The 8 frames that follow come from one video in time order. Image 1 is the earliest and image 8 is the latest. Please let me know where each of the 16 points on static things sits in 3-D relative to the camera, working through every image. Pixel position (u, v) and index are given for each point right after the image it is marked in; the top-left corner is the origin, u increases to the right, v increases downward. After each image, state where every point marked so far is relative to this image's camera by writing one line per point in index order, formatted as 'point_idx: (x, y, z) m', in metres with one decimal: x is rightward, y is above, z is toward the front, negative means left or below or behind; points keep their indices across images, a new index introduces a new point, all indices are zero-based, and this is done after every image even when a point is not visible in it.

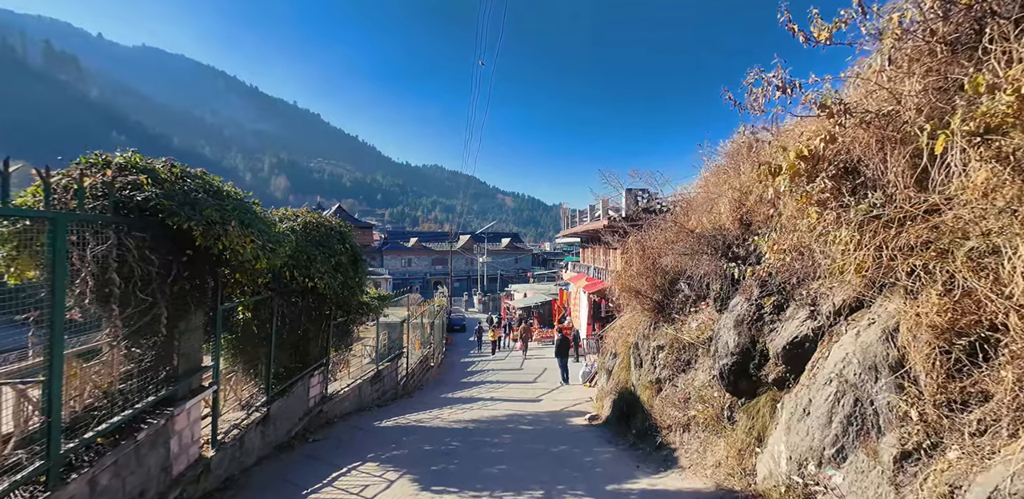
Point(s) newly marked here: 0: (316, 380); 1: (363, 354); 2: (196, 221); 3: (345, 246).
0: (-3.4, -2.3, +7.3) m
1: (-3.2, -2.3, +9.3) m
2: (-2.3, +0.2, +3.1) m
3: (-2.7, 0.0, +6.7) m
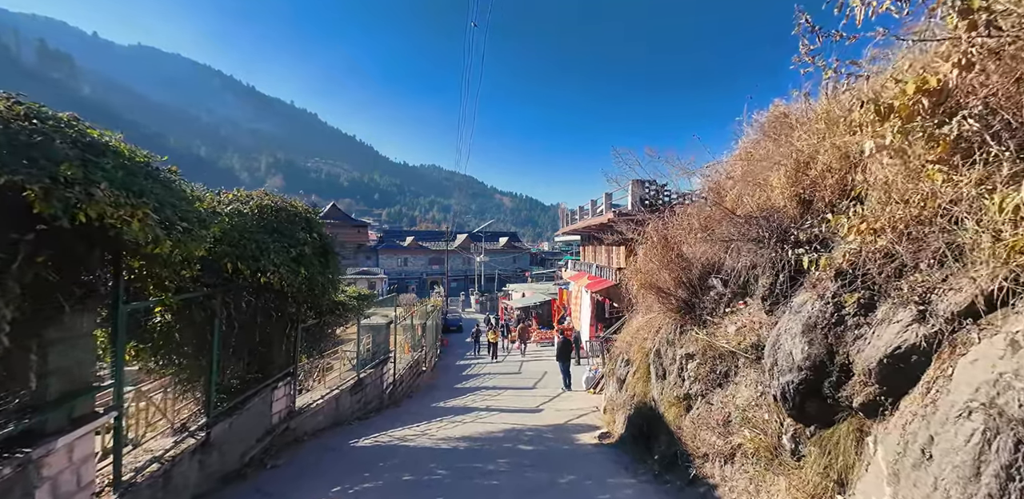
0: (-3.4, -2.1, +6.2) m
1: (-3.3, -2.2, +8.2) m
2: (-2.4, +0.4, +2.1) m
3: (-2.7, +0.2, +5.7) m
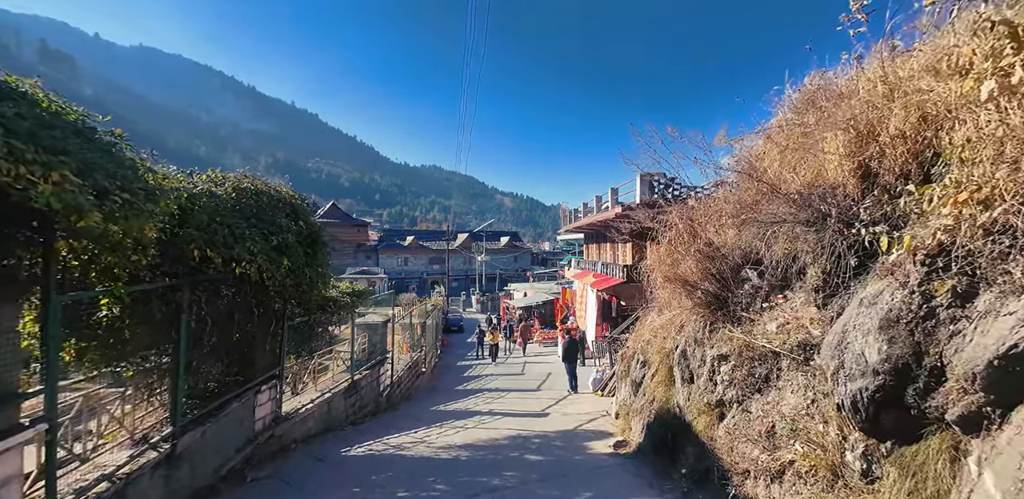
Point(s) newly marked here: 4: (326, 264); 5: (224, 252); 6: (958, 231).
0: (-3.3, -2.0, +5.7) m
1: (-3.2, -2.0, +7.7) m
2: (-2.3, +0.5, +1.5) m
3: (-2.6, +0.3, +5.1) m
4: (-2.6, -0.2, +5.8) m
5: (-2.6, 0.0, +3.9) m
6: (+2.6, +0.1, +2.5) m
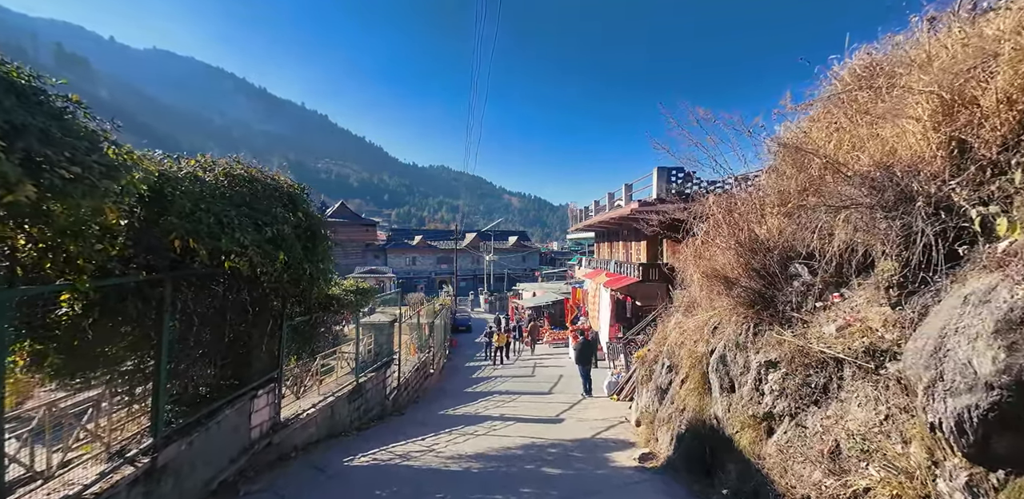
0: (-3.1, -1.9, +5.3) m
1: (-2.9, -1.9, +7.3) m
2: (-2.1, +0.6, +1.1) m
3: (-2.4, +0.4, +4.7) m
4: (-2.4, -0.1, +5.4) m
5: (-2.5, +0.1, +3.4) m
6: (+2.8, +0.2, +2.0) m
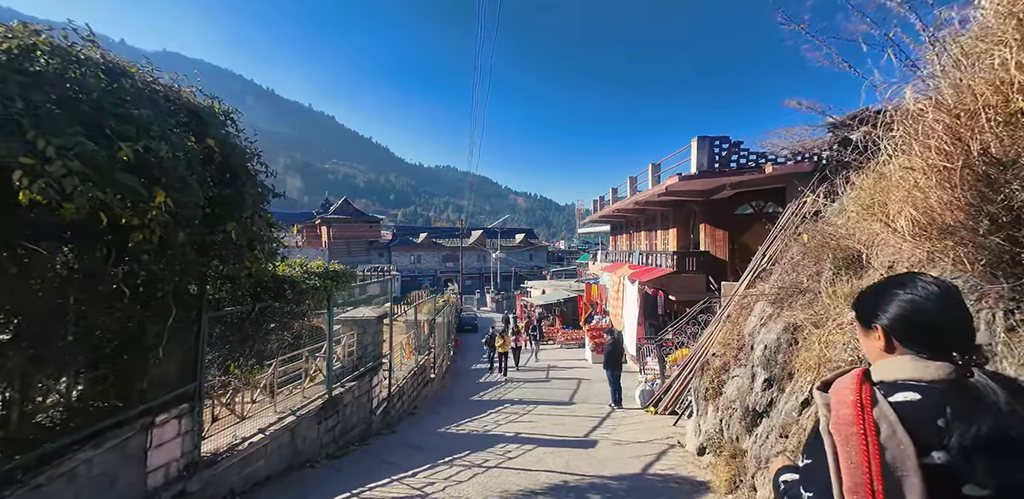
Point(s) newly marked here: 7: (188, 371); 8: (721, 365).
0: (-2.9, -1.5, +3.5) m
1: (-2.7, -1.6, +5.5) m
2: (-2.0, +1.0, -0.7) m
3: (-2.2, +0.8, +2.9) m
4: (-2.1, +0.3, +3.6) m
5: (-2.2, +0.4, +1.7) m
6: (+3.0, +0.6, +0.1) m
7: (-2.8, -1.1, +3.7) m
8: (+2.7, -1.5, +5.5) m
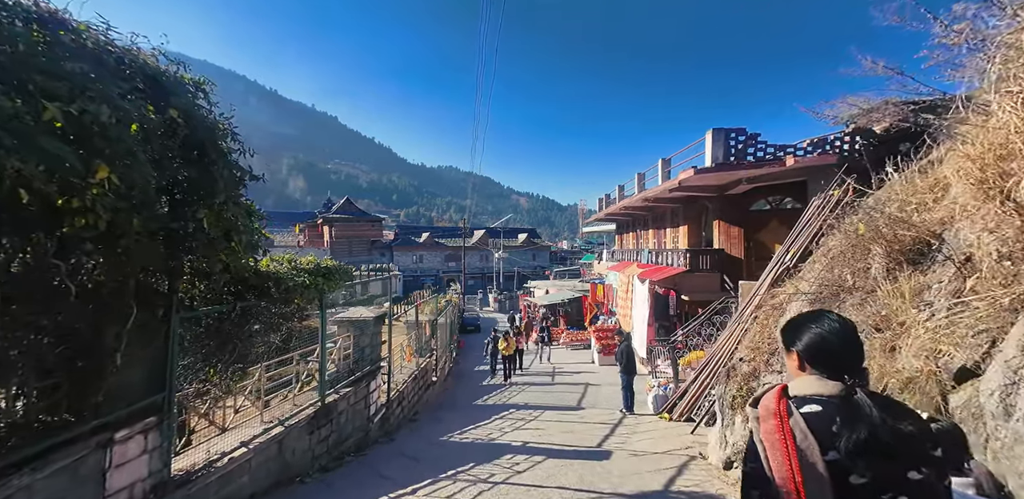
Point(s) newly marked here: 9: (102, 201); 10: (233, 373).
0: (-2.8, -1.5, +3.1) m
1: (-2.5, -1.5, +5.1) m
2: (-1.9, +1.0, -1.1) m
3: (-2.1, +0.8, +2.5) m
4: (-2.0, +0.3, +3.1) m
5: (-2.2, +0.5, +1.2) m
6: (+3.0, +0.6, -0.3) m
7: (-2.8, -1.0, +3.2) m
8: (+2.8, -1.4, +5.0) m
9: (-2.1, +0.3, +2.2) m
10: (-2.7, -1.2, +4.1) m
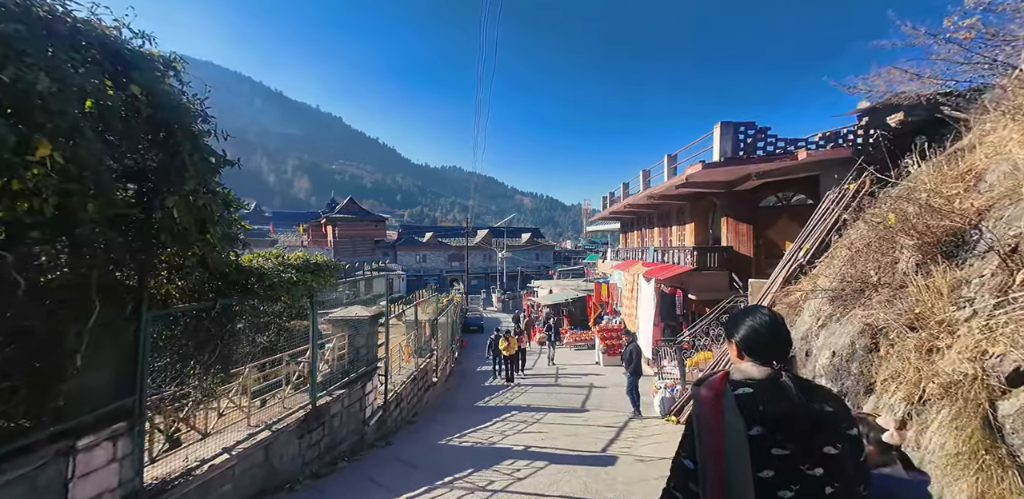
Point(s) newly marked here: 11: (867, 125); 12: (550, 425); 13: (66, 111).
0: (-2.8, -1.4, +2.8) m
1: (-2.5, -1.4, +4.8) m
2: (-1.9, +1.1, -1.4) m
3: (-2.1, +0.9, +2.3) m
4: (-2.0, +0.4, +2.9) m
5: (-2.2, +0.6, +1.0) m
6: (+3.0, +0.7, -0.6) m
7: (-2.8, -0.9, +3.0) m
8: (+2.8, -1.4, +4.7) m
9: (-2.1, +0.3, +1.9) m
10: (-2.7, -1.1, +3.8) m
11: (+6.4, +2.2, +7.5) m
12: (+0.7, -3.1, +7.5) m
13: (-2.0, +0.6, +1.9) m
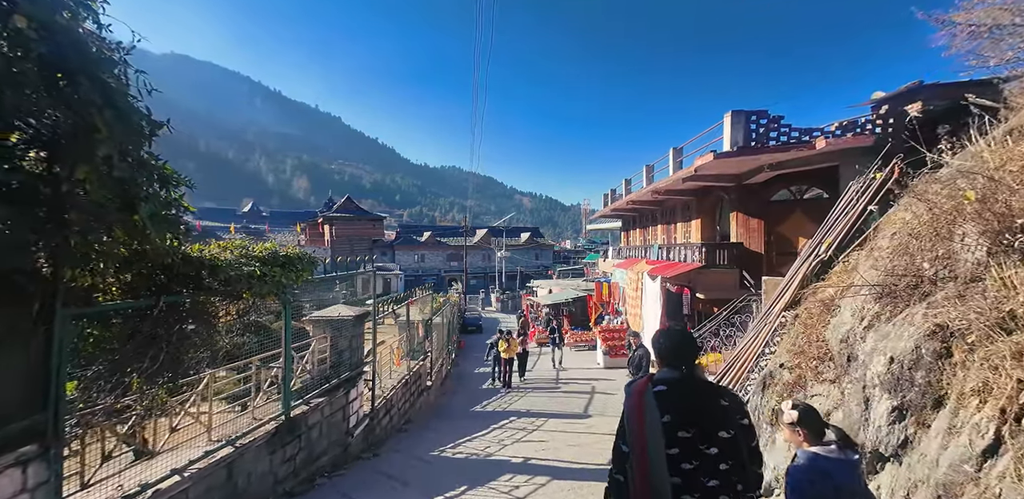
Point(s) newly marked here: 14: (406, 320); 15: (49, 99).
0: (-2.8, -1.3, +2.3) m
1: (-2.6, -1.4, +4.3) m
2: (-2.0, +1.2, -1.9) m
3: (-2.1, +1.0, +1.7) m
4: (-2.1, +0.5, +2.4) m
5: (-2.2, +0.7, +0.5) m
6: (+3.0, +0.8, -1.2) m
7: (-2.8, -0.9, +2.5) m
8: (+2.8, -1.3, +4.2) m
9: (-2.1, +0.4, +1.4) m
10: (-2.7, -1.0, +3.3) m
11: (+6.3, +2.3, +7.0) m
12: (+0.6, -3.0, +7.0) m
13: (-2.1, +0.7, +1.4) m
14: (-2.2, -1.5, +8.8) m
15: (-2.1, +0.7, +2.0) m
